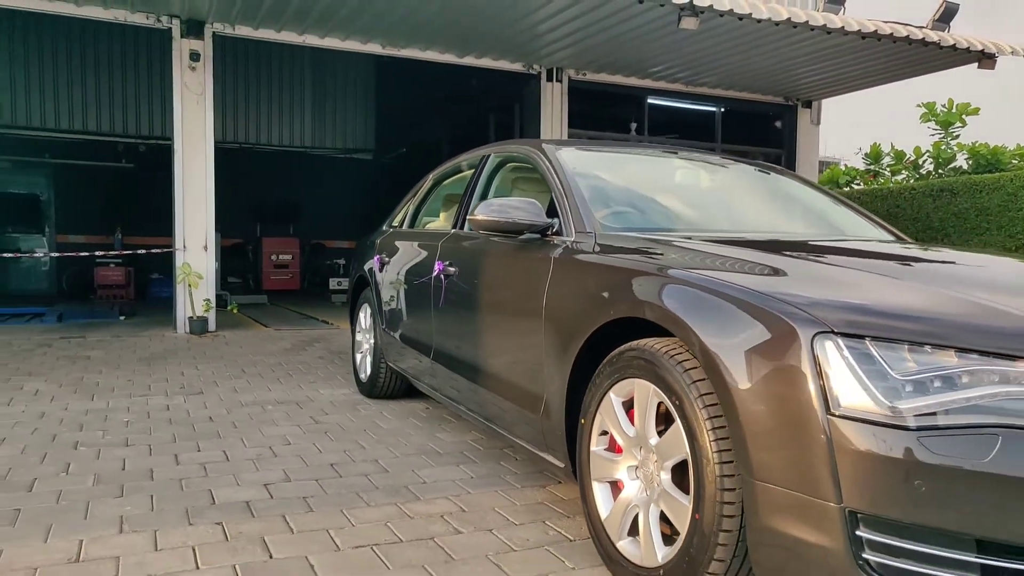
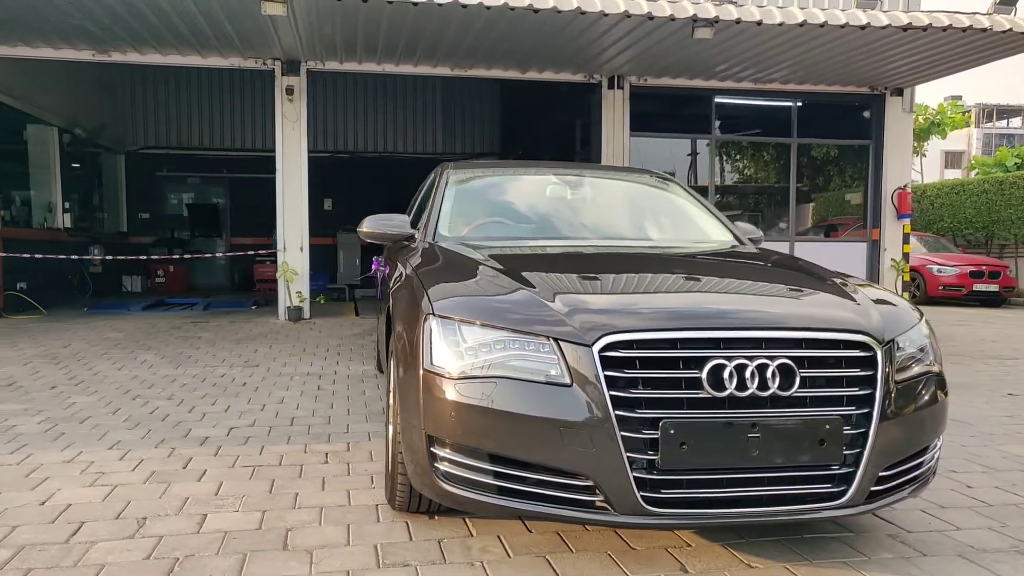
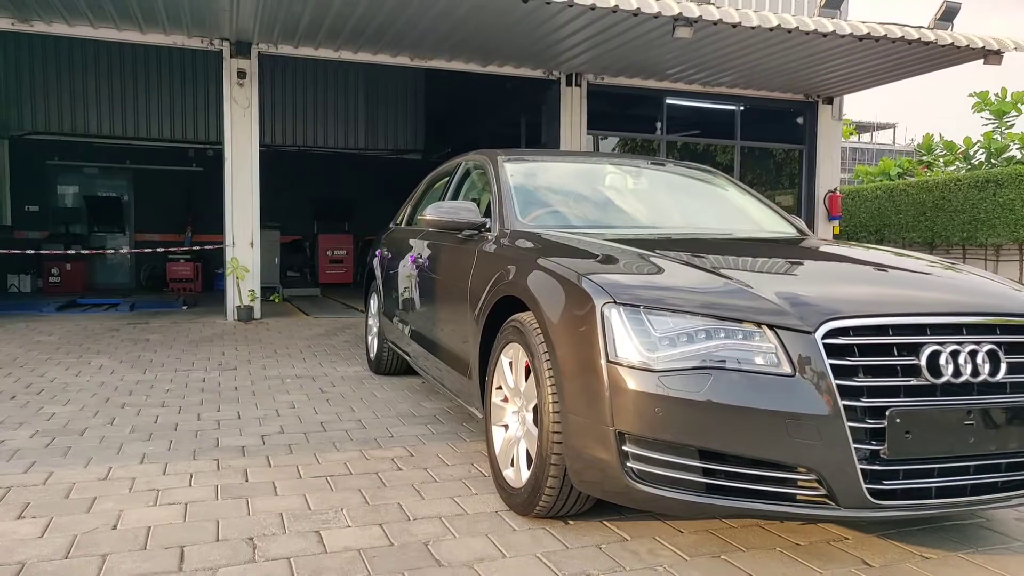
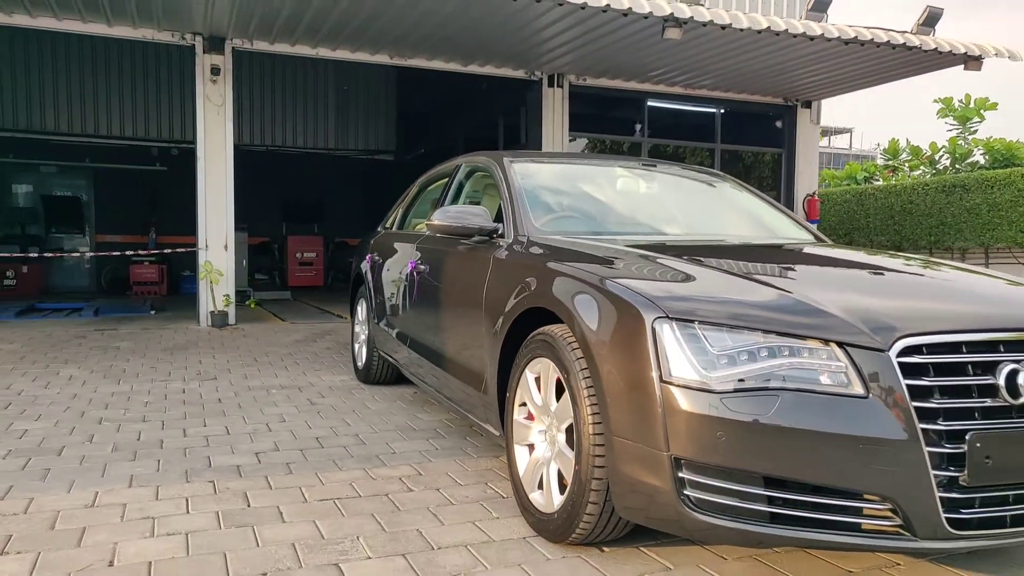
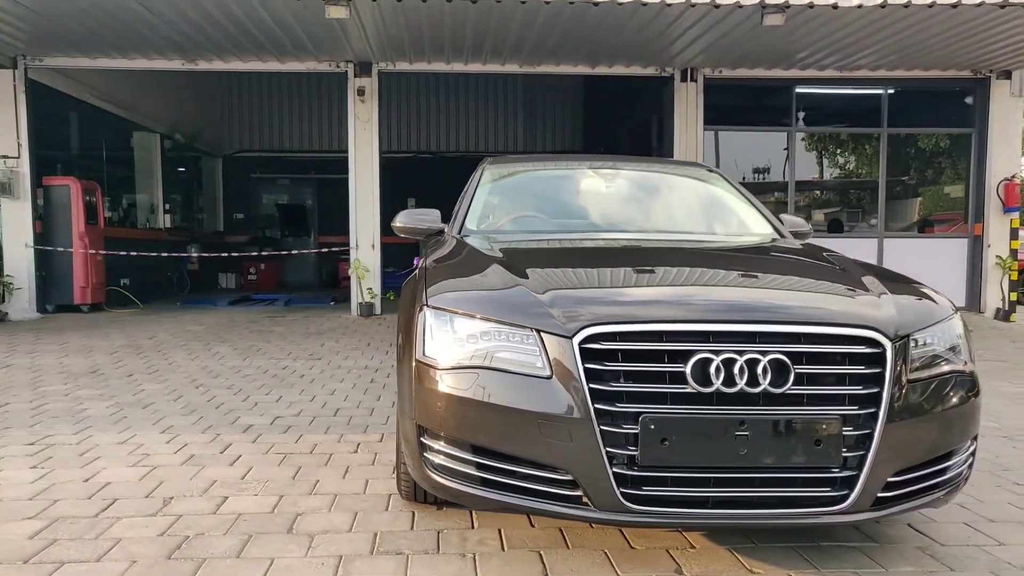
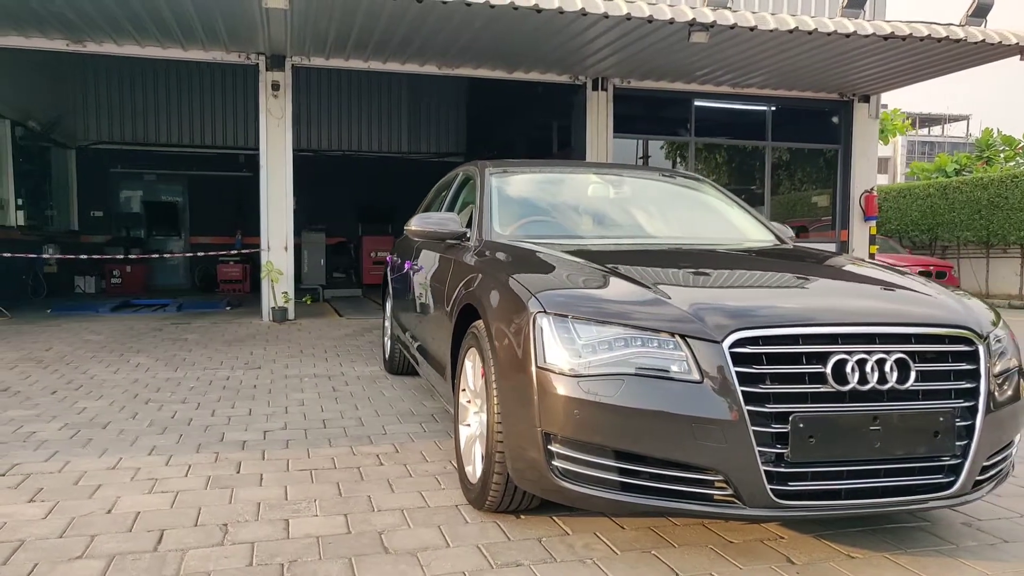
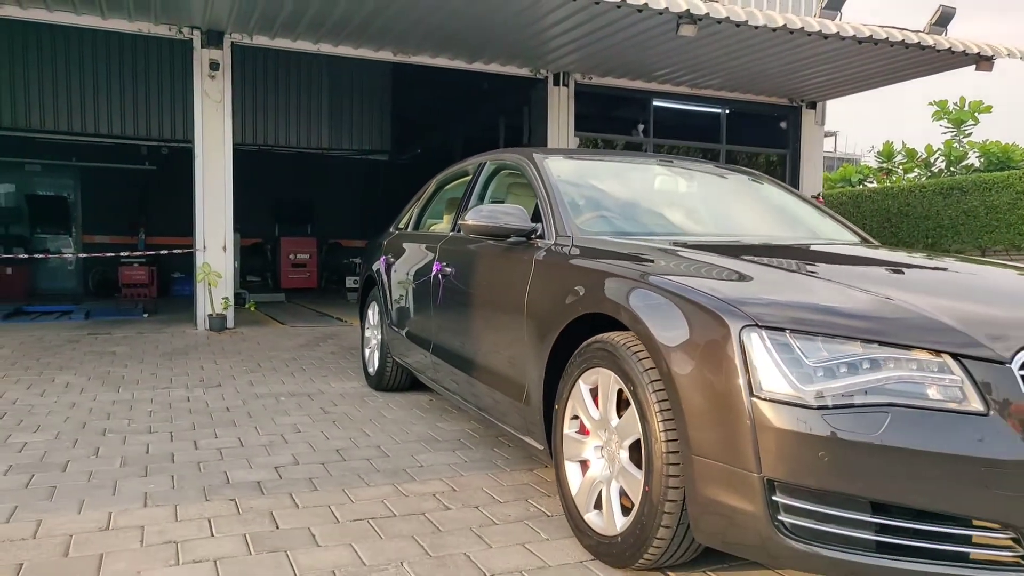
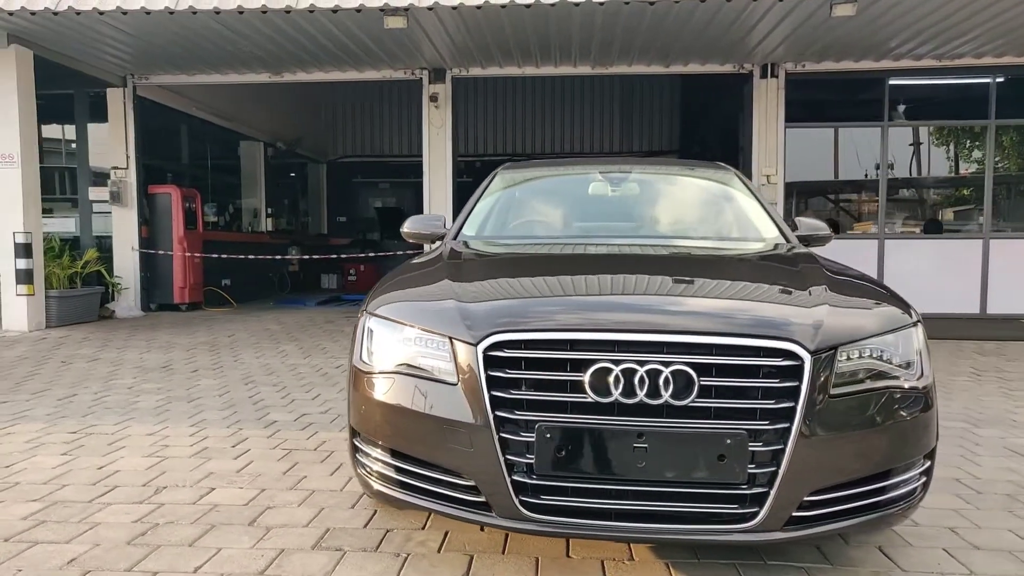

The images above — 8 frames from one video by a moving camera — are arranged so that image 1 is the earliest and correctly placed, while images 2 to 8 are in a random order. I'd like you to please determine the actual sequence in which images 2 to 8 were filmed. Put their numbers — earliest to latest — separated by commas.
7, 4, 3, 6, 2, 5, 8
